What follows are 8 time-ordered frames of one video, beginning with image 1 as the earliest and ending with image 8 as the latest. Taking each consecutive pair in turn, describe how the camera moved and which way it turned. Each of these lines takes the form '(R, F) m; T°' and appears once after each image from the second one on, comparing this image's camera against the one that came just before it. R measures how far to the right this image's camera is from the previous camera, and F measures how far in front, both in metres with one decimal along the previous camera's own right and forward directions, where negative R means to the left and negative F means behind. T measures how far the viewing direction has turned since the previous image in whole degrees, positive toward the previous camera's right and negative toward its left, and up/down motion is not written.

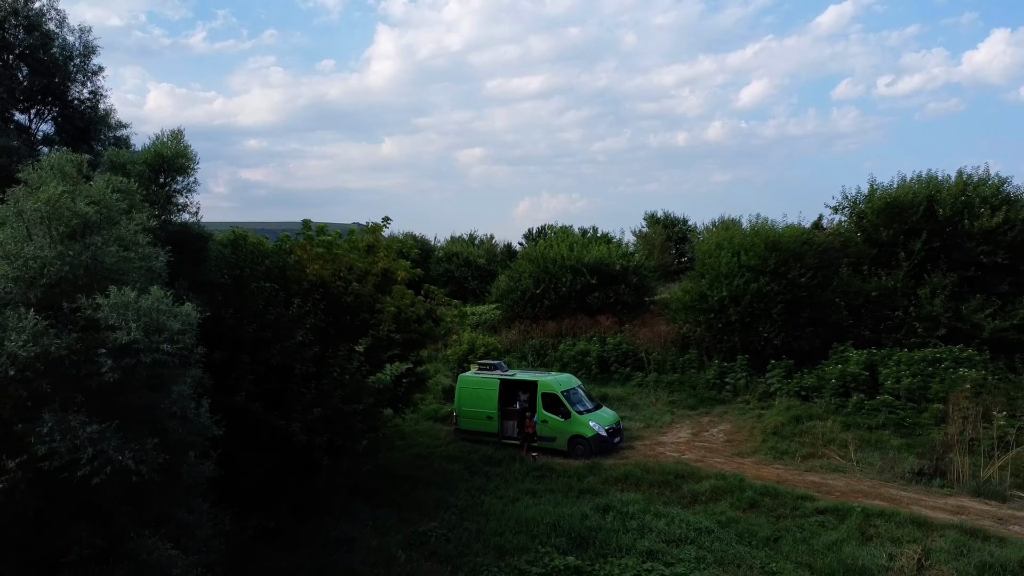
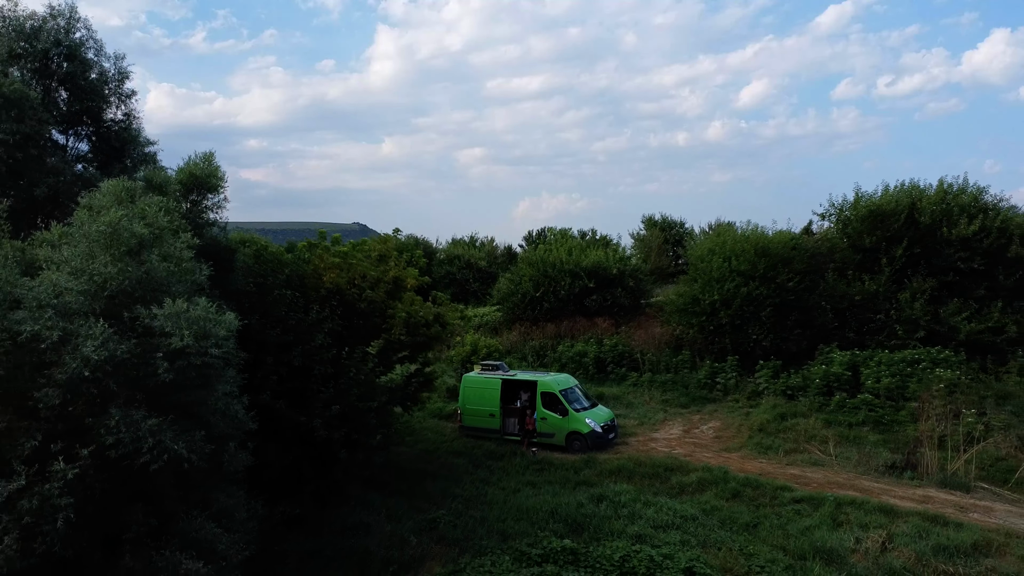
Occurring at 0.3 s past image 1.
(0.0, -0.8) m; 0°
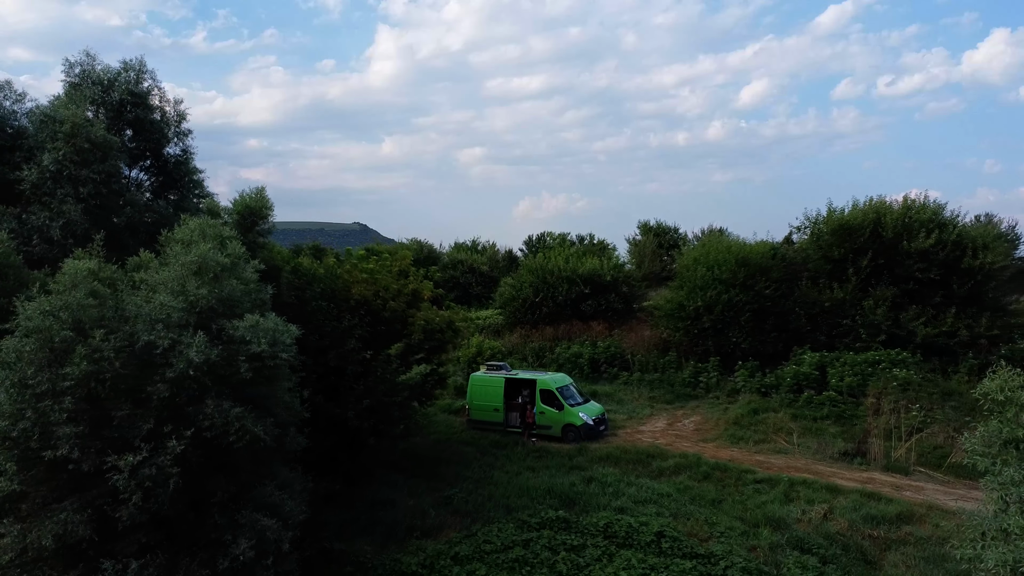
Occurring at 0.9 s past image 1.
(-0.1, -1.7) m; 0°
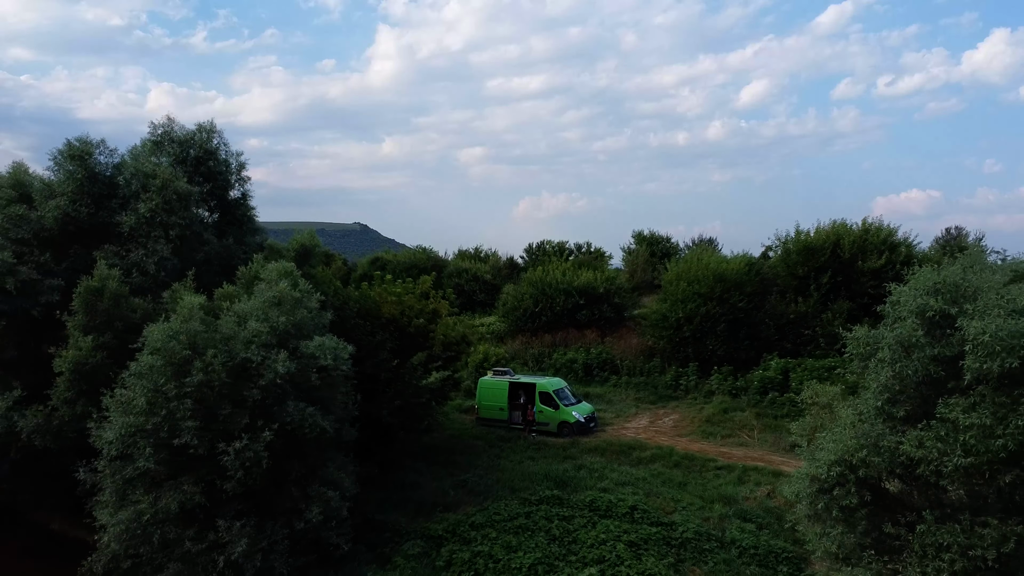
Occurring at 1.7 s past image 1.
(-0.1, -2.5) m; 0°
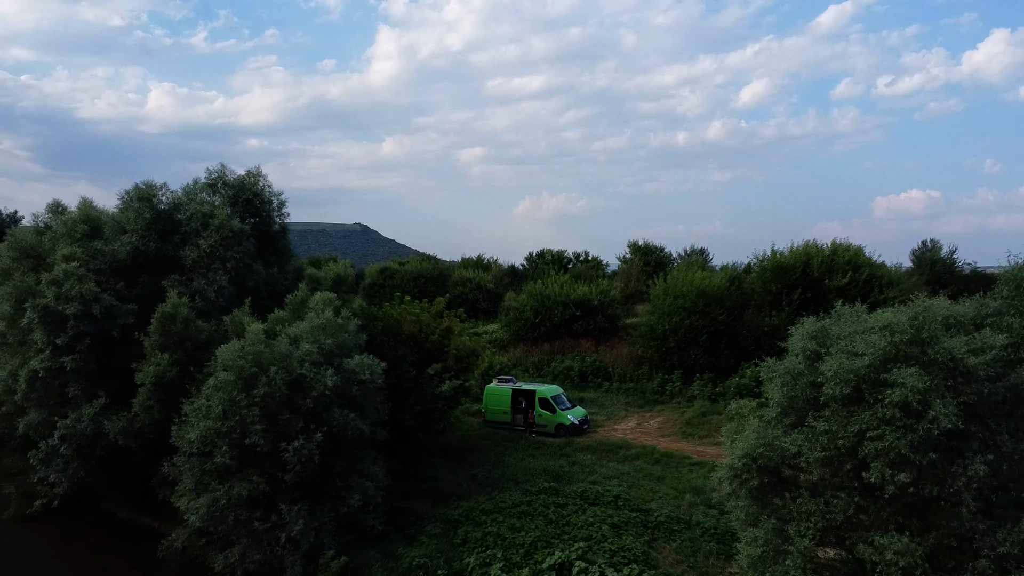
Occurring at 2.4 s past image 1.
(-0.1, -2.3) m; 0°
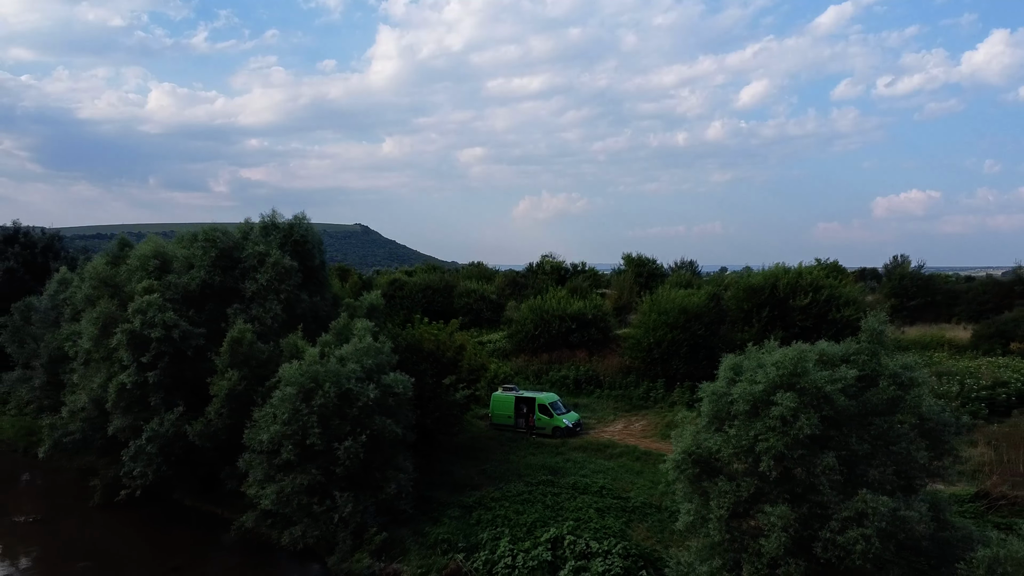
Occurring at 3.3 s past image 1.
(-0.1, -3.2) m; 0°
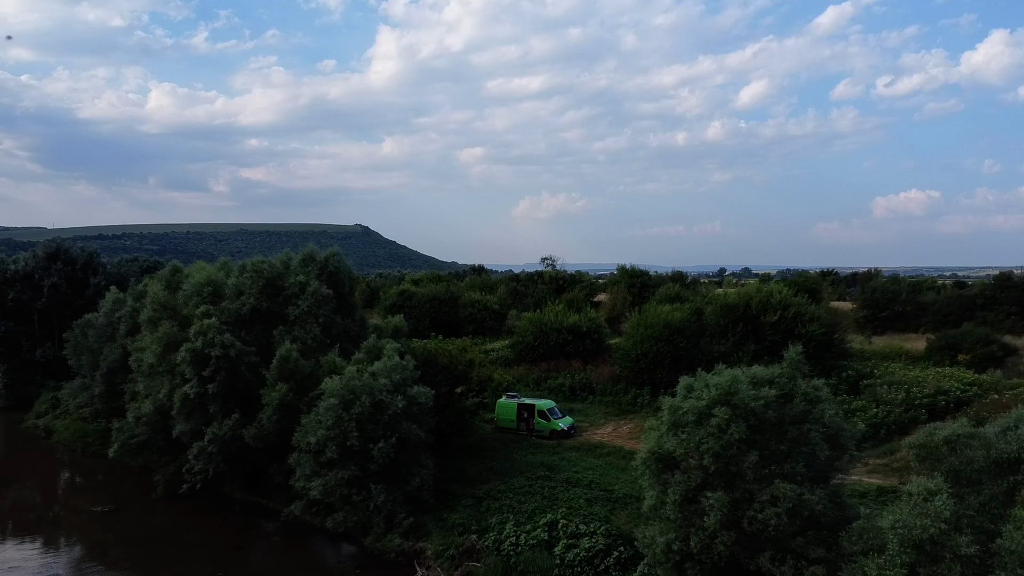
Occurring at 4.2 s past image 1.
(-0.1, -3.3) m; 0°
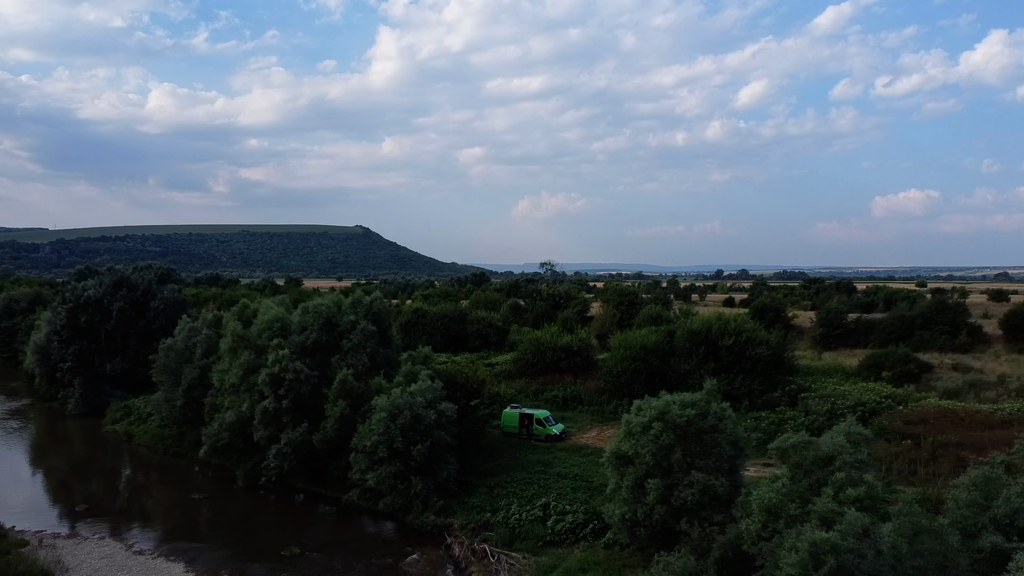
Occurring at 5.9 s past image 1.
(-0.2, -6.4) m; 0°
